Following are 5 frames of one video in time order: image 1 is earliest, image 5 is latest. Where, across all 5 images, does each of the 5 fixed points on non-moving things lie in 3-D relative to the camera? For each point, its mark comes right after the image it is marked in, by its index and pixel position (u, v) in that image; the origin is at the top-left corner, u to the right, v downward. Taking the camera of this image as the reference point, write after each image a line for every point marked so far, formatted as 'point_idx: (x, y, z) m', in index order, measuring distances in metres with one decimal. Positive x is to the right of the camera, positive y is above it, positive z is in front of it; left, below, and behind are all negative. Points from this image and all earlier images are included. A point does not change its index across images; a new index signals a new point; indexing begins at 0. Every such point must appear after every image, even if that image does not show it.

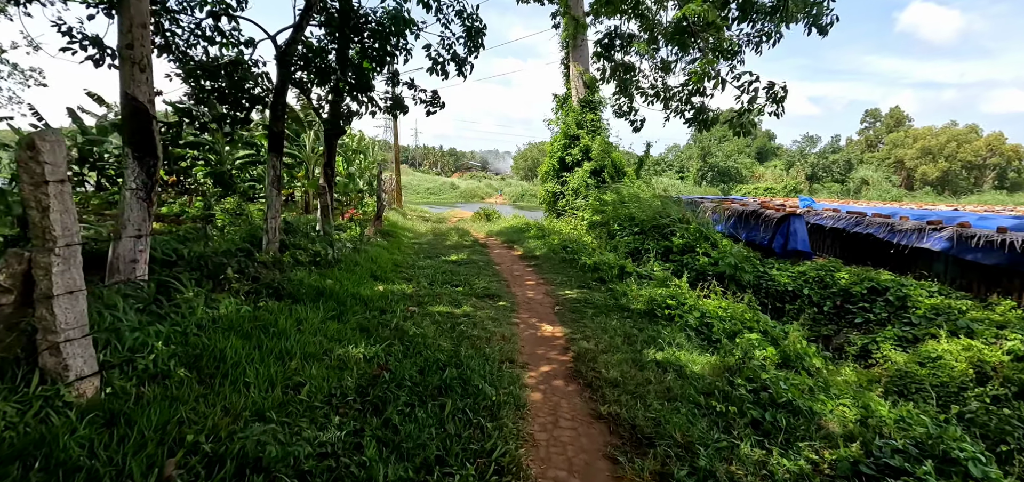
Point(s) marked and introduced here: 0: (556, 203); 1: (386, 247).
0: (+1.2, +1.0, +13.2) m
1: (-1.9, -0.1, +7.2) m
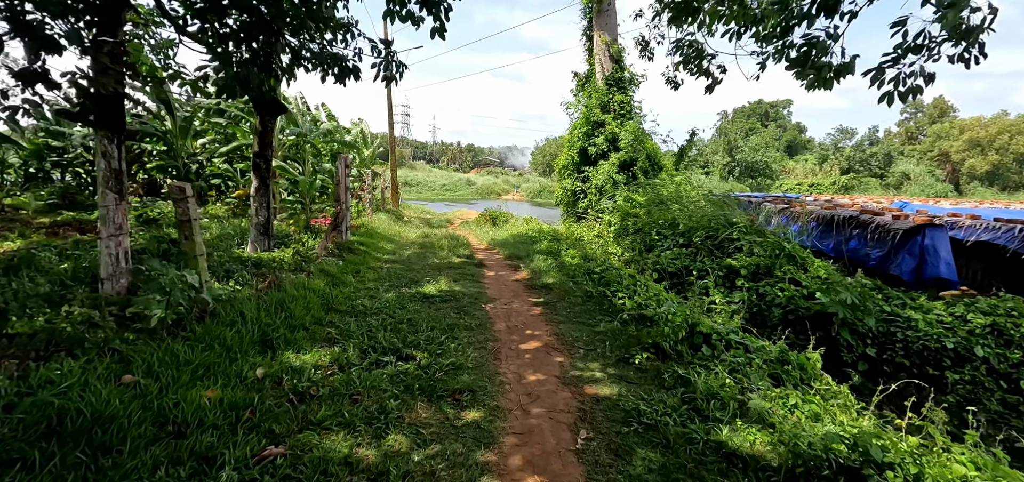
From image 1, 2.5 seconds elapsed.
0: (+1.5, +0.9, +10.9) m
1: (-1.9, -0.4, +5.1) m
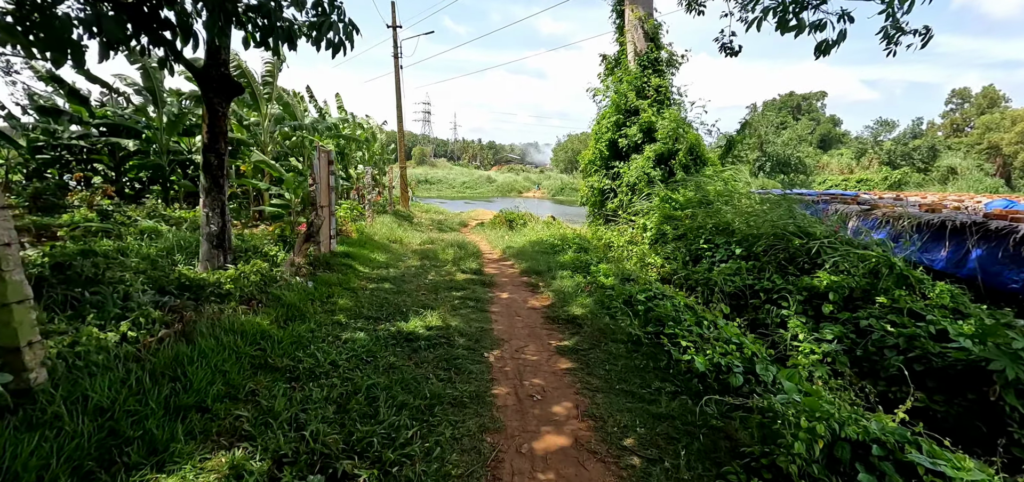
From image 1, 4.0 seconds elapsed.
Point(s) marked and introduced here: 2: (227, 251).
0: (+1.9, +0.7, +9.6) m
1: (-1.7, -0.5, +3.9) m
2: (-2.8, -0.1, +4.6) m
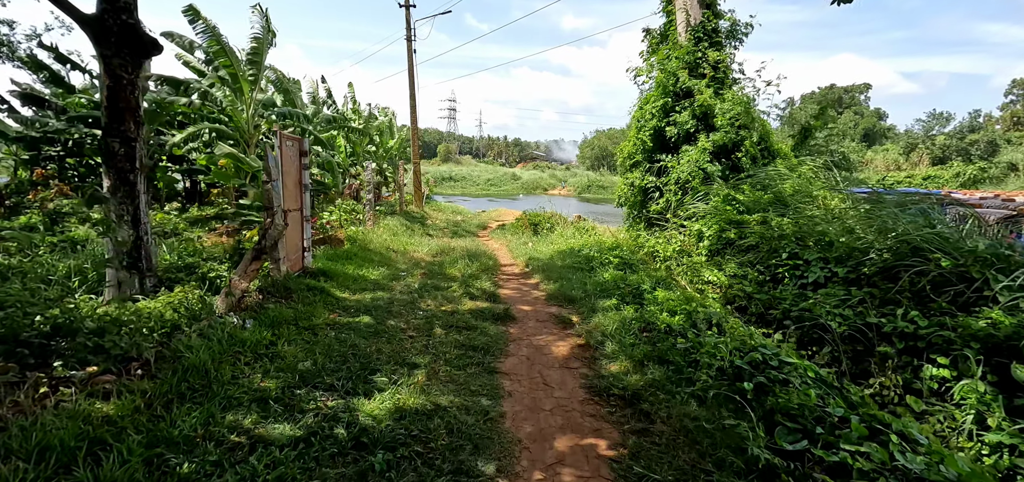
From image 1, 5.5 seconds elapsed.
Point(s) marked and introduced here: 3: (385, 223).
0: (+2.3, +0.6, +8.1) m
1: (-1.6, -0.6, +2.6) m
2: (-2.6, -0.2, +3.3) m
3: (-2.2, +0.3, +8.3) m
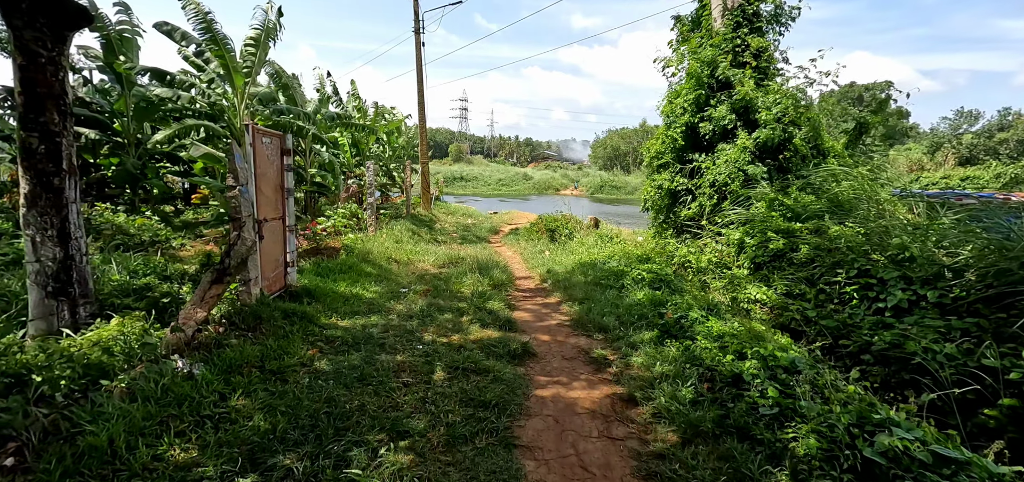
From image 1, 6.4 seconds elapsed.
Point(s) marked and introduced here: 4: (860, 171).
0: (+2.5, +0.5, +7.4) m
1: (-1.5, -0.8, +1.9) m
2: (-2.5, -0.3, +2.7) m
3: (-2.0, +0.2, +7.6) m
4: (+4.1, +0.8, +5.4) m
